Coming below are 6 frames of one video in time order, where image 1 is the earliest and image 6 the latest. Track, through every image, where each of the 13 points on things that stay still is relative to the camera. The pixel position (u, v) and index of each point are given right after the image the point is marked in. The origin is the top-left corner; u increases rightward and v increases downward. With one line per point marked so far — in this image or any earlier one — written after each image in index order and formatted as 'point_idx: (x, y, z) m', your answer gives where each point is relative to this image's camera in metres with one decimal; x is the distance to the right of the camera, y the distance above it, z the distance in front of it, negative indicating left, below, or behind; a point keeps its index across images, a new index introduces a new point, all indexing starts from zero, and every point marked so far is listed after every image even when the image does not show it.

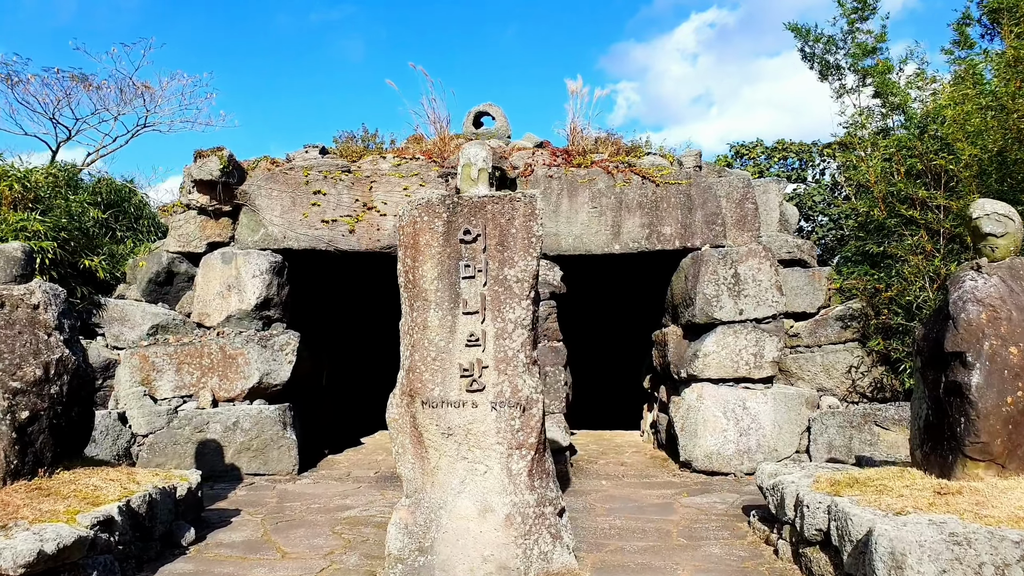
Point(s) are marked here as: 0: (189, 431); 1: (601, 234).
0: (-1.8, -0.8, +4.2) m
1: (+0.5, +0.3, +4.4) m
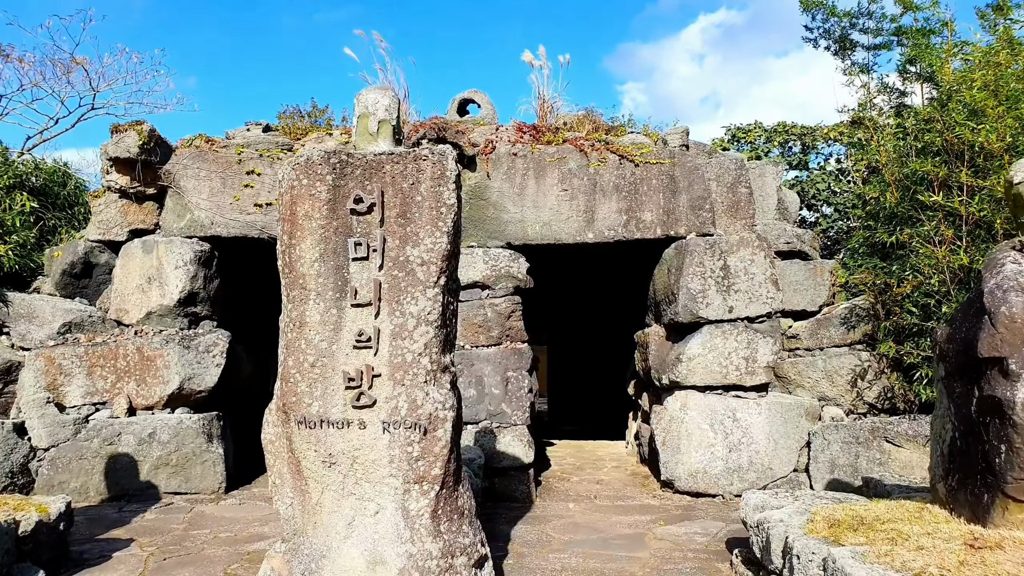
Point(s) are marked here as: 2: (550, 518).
0: (-2.0, -0.8, +3.7) m
1: (+0.3, +0.3, +3.9) m
2: (+0.2, -1.0, +3.3) m
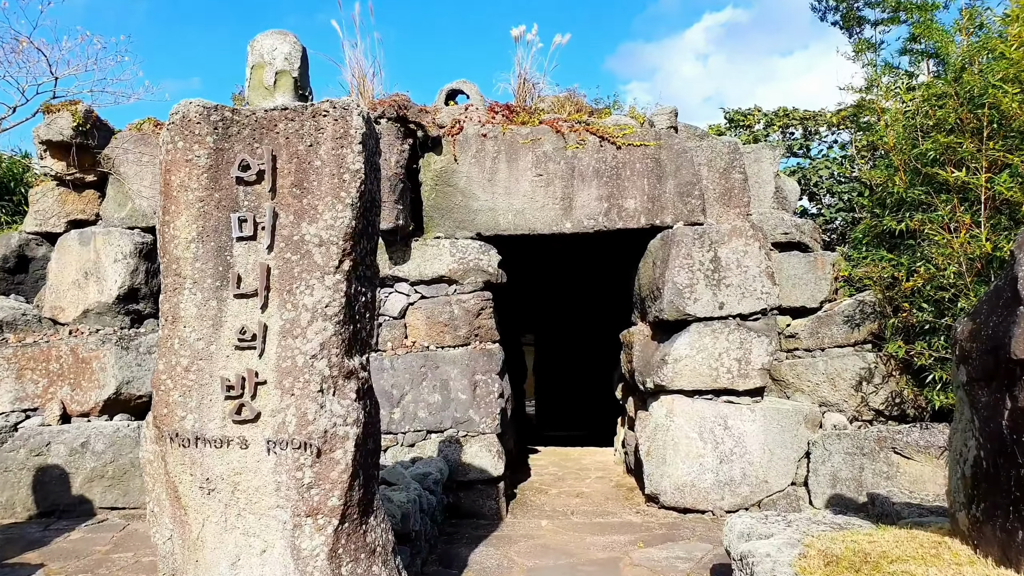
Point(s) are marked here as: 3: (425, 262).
0: (-2.1, -0.7, +3.4) m
1: (+0.2, +0.4, +3.5) m
2: (0.0, -1.0, +3.0) m
3: (-0.4, +0.1, +3.5) m
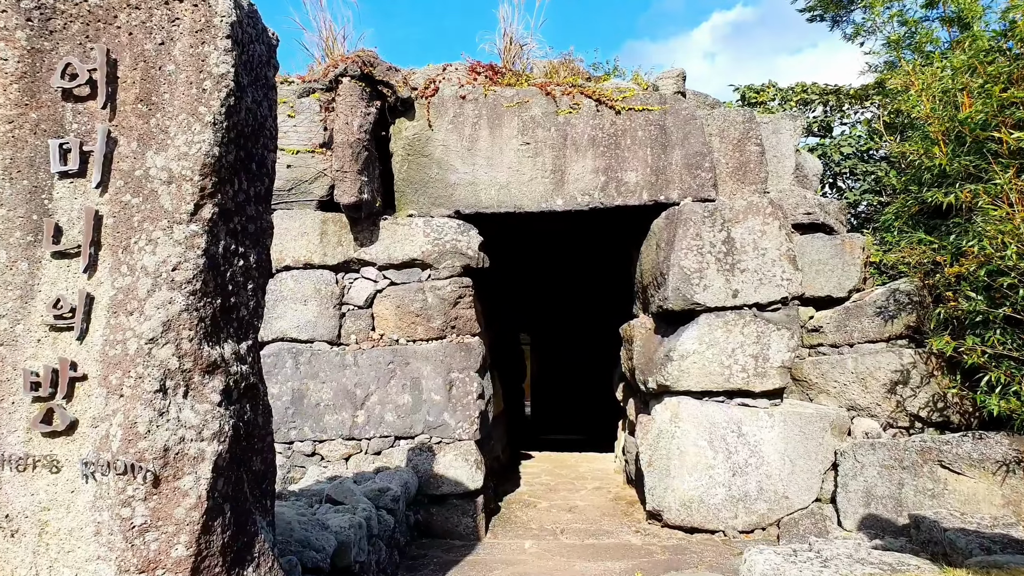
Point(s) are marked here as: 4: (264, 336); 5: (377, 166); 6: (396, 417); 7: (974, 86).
0: (-2.2, -0.7, +2.9) m
1: (+0.1, +0.4, +3.1) m
2: (-0.1, -0.9, +2.5) m
3: (-0.5, +0.2, +3.0) m
4: (-1.0, -0.2, +3.0) m
5: (-0.5, +0.5, +3.1) m
6: (-0.4, -0.5, +2.9) m
7: (+1.8, +0.8, +2.9) m
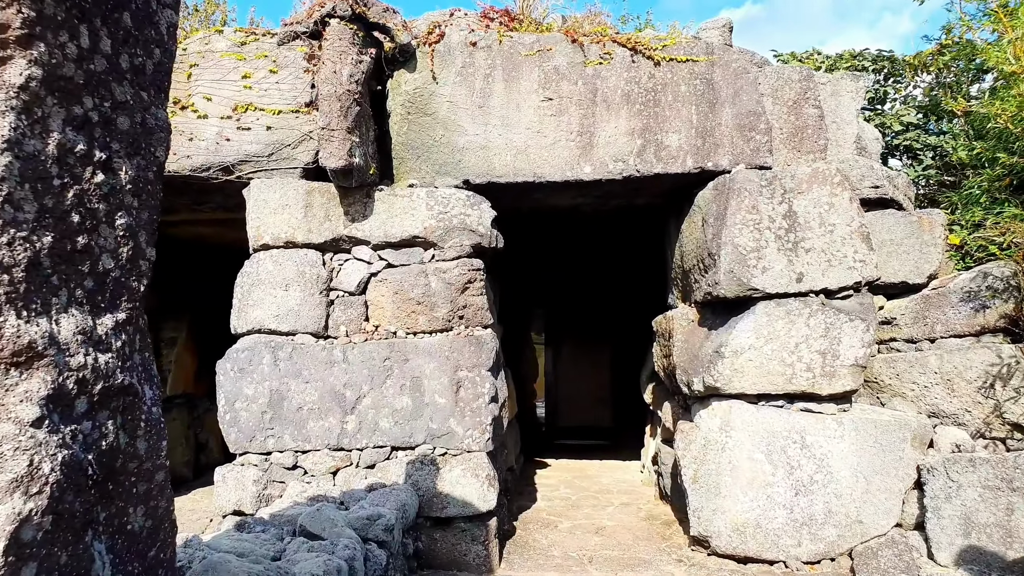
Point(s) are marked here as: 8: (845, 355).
0: (-2.1, -0.6, +2.5) m
1: (+0.2, +0.5, +2.6) m
2: (0.0, -0.9, +2.1) m
3: (-0.4, +0.2, +2.6) m
4: (-0.9, -0.1, +2.5) m
5: (-0.5, +0.6, +2.6) m
6: (-0.4, -0.4, +2.5) m
7: (+1.8, +0.8, +2.5) m
8: (+1.1, -0.2, +2.5) m
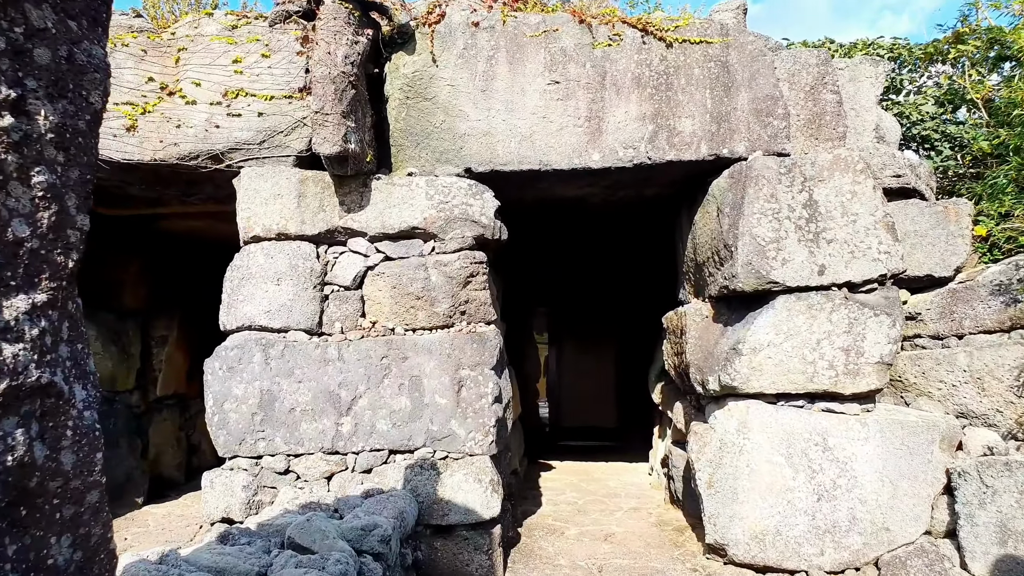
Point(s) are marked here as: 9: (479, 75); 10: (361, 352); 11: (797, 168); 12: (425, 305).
0: (-2.1, -0.6, +2.3) m
1: (+0.2, +0.5, +2.5) m
2: (0.0, -0.8, +1.9) m
3: (-0.4, +0.3, +2.4) m
4: (-0.9, -0.1, +2.4) m
5: (-0.5, +0.6, +2.5) m
6: (-0.4, -0.4, +2.3) m
7: (+1.9, +0.8, +2.3) m
8: (+1.1, -0.2, +2.3) m
9: (-0.1, +0.7, +2.5) m
10: (-0.5, -0.2, +2.4) m
11: (+0.9, +0.4, +2.4) m
12: (-0.3, -0.1, +2.4) m
